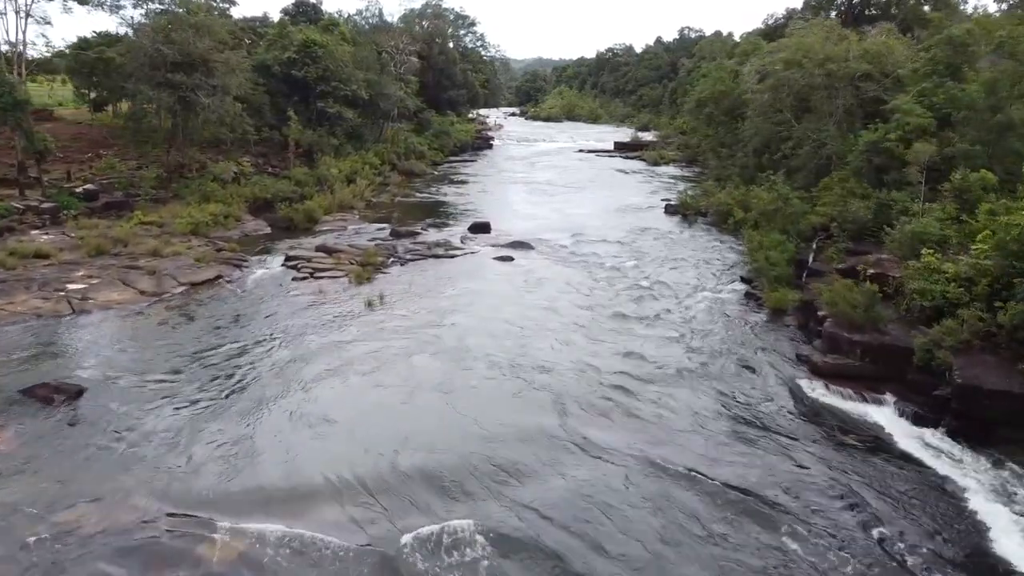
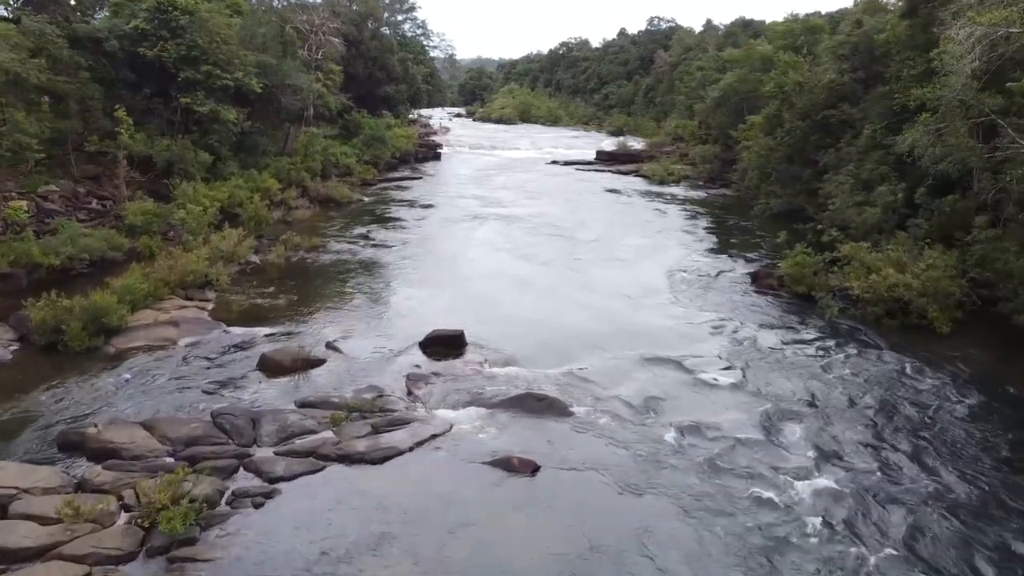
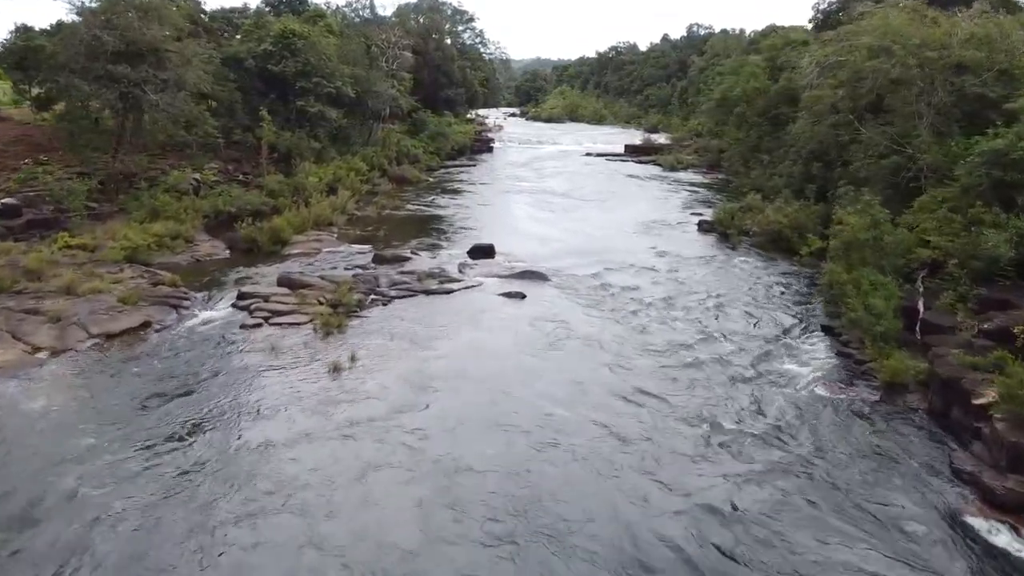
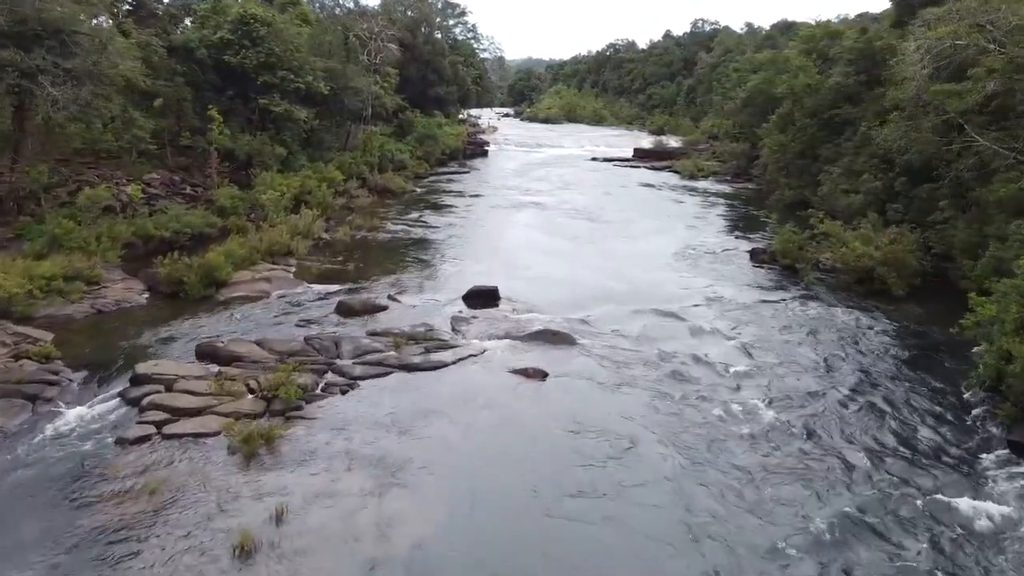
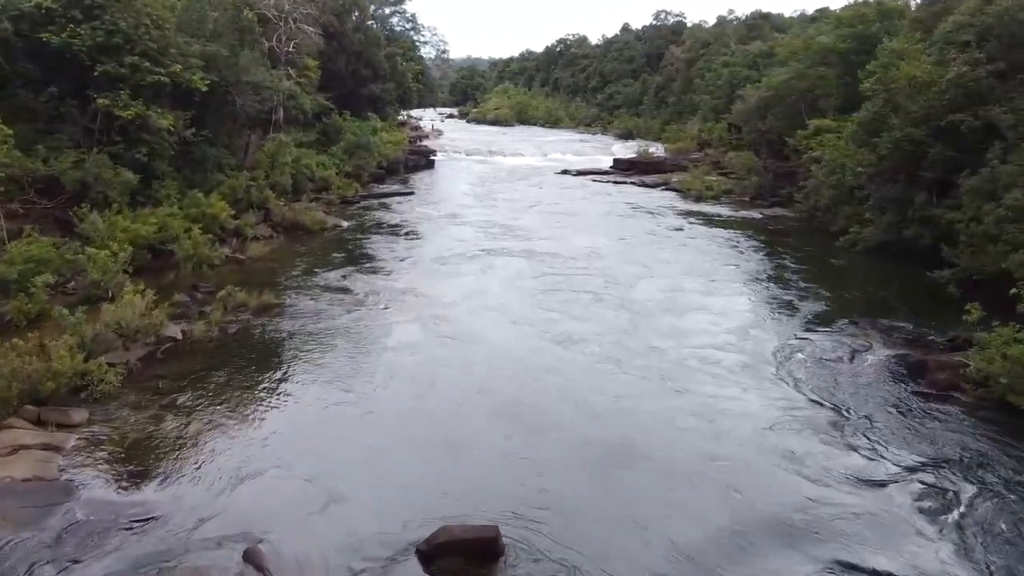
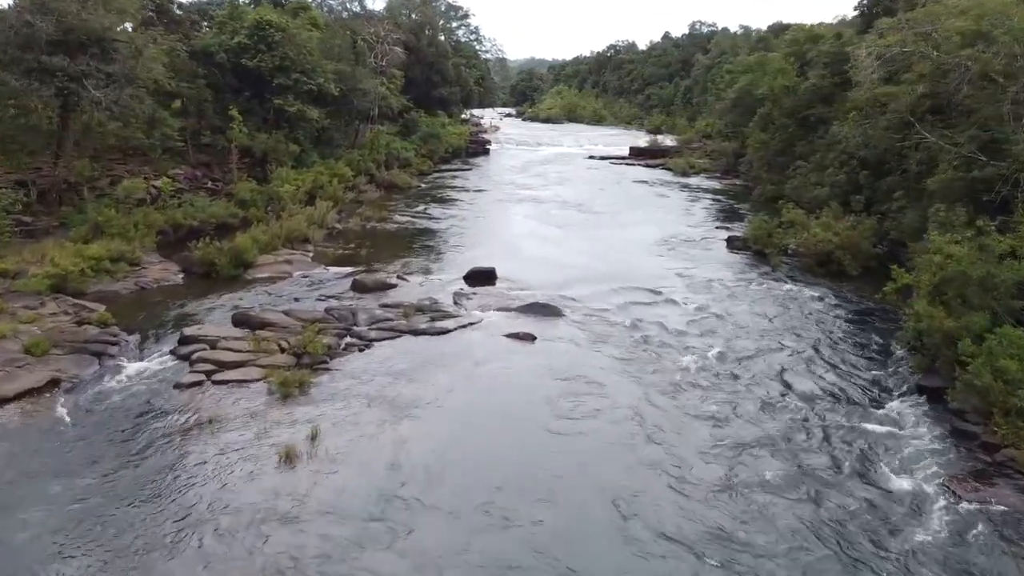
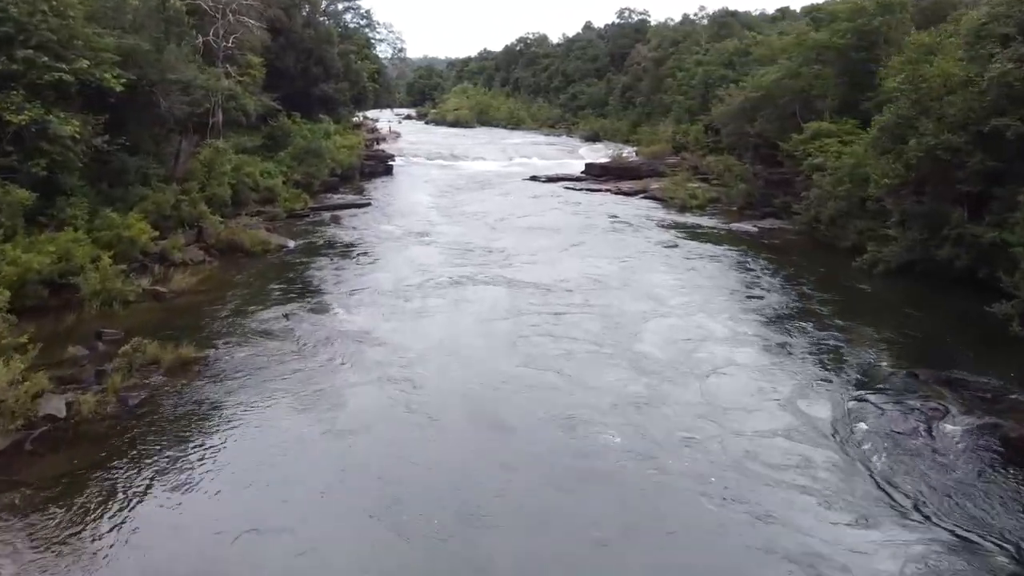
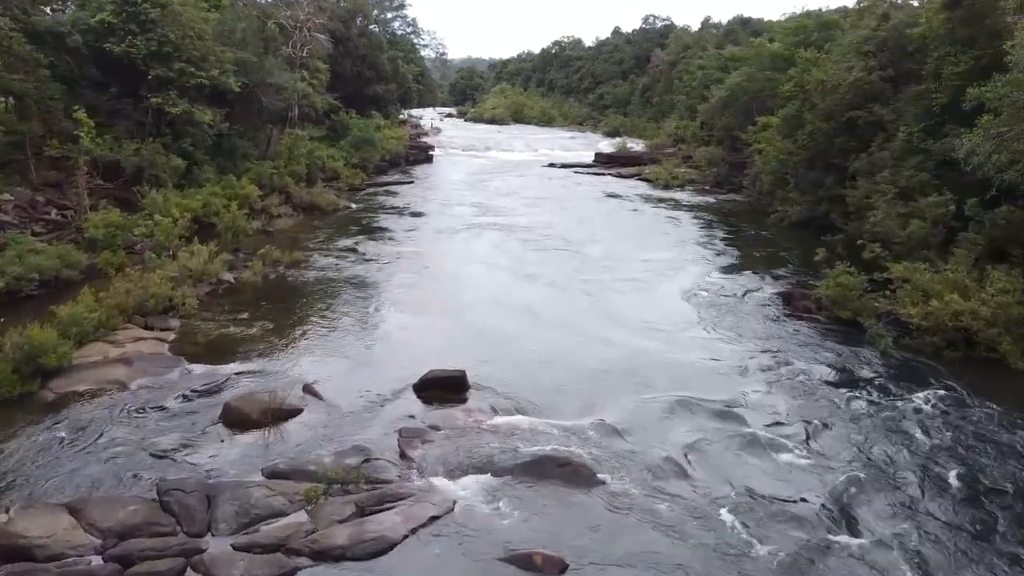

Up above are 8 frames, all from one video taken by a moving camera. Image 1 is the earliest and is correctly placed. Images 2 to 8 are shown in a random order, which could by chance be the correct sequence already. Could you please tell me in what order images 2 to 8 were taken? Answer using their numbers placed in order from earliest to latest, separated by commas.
3, 6, 4, 2, 8, 5, 7
